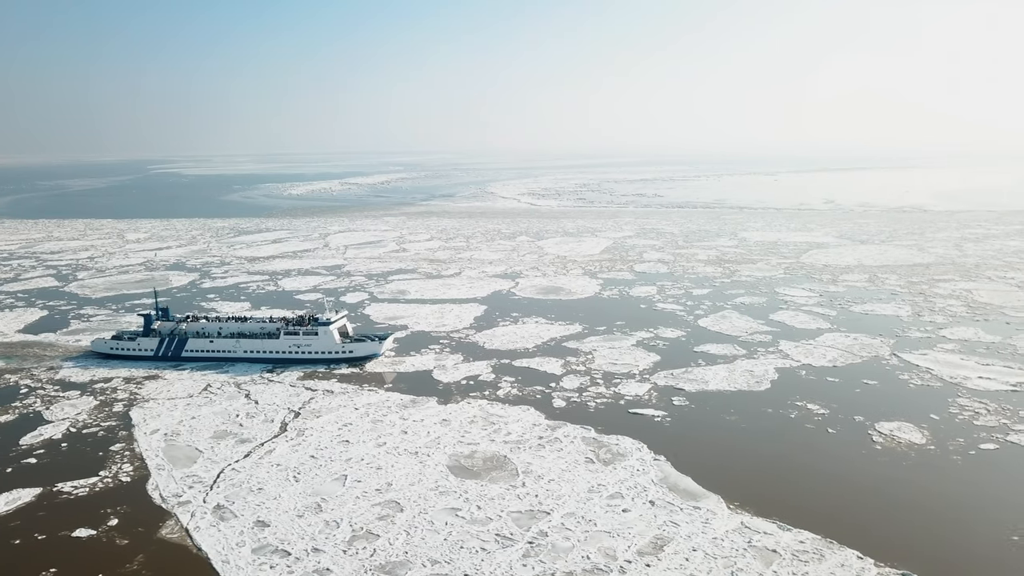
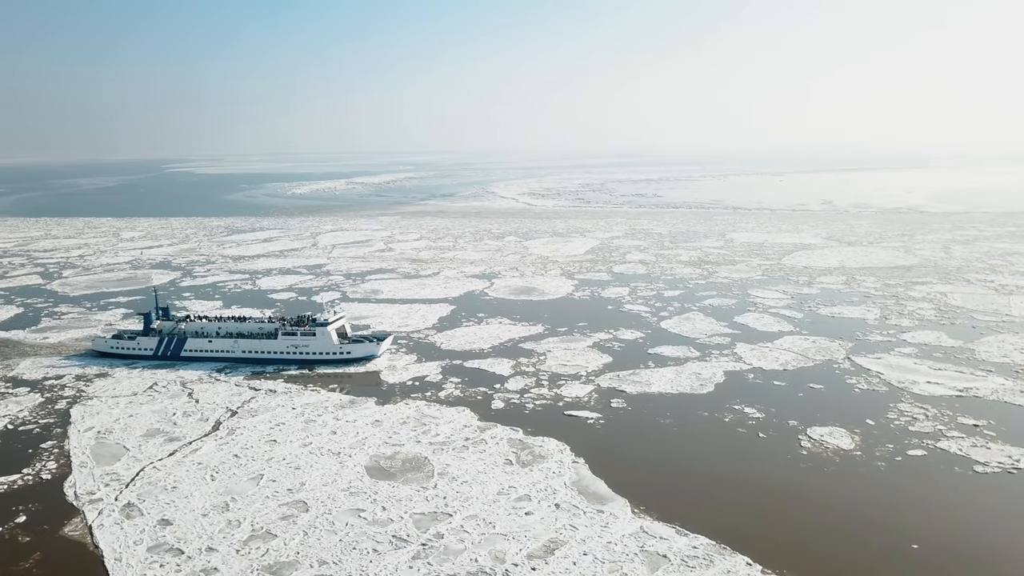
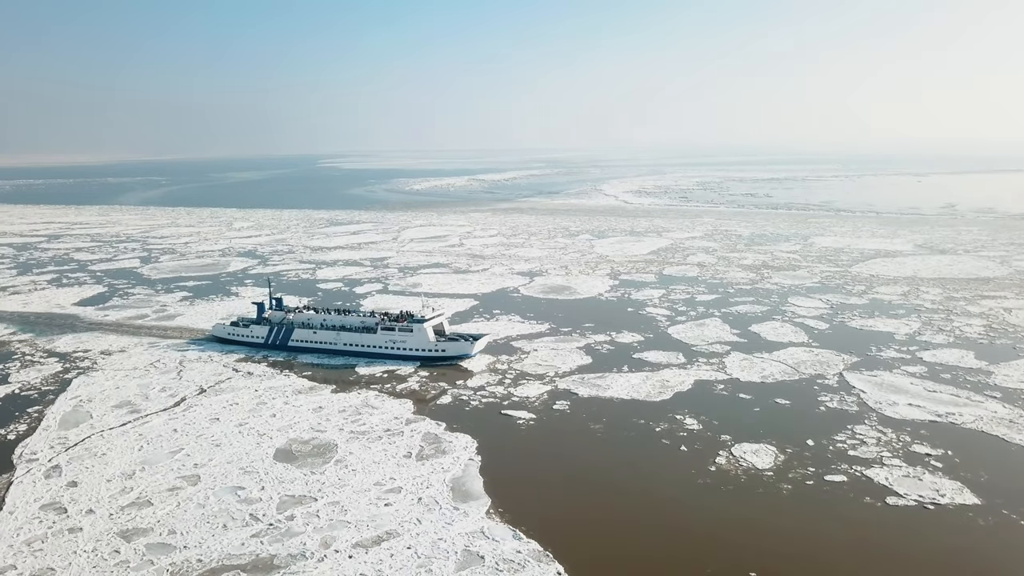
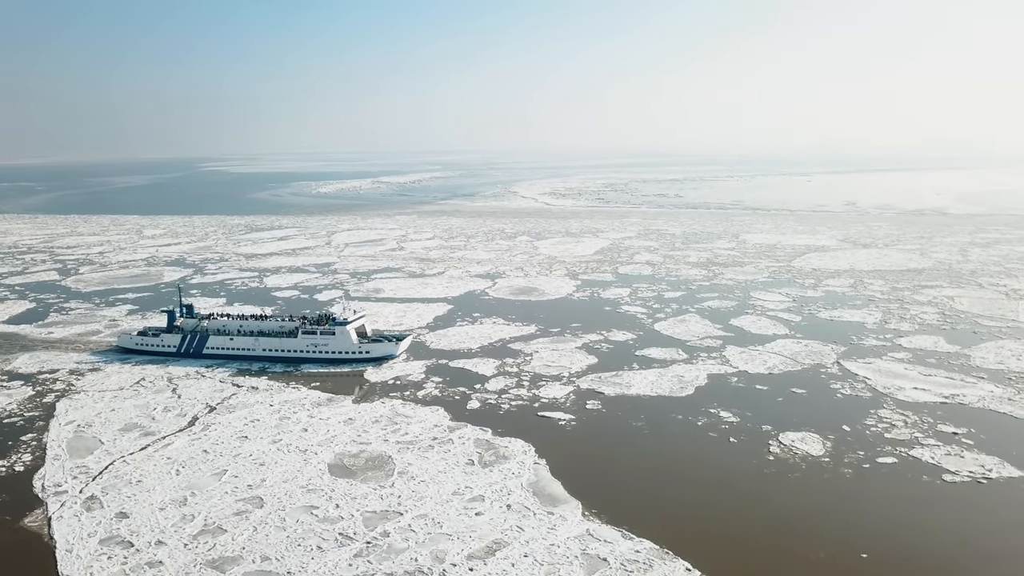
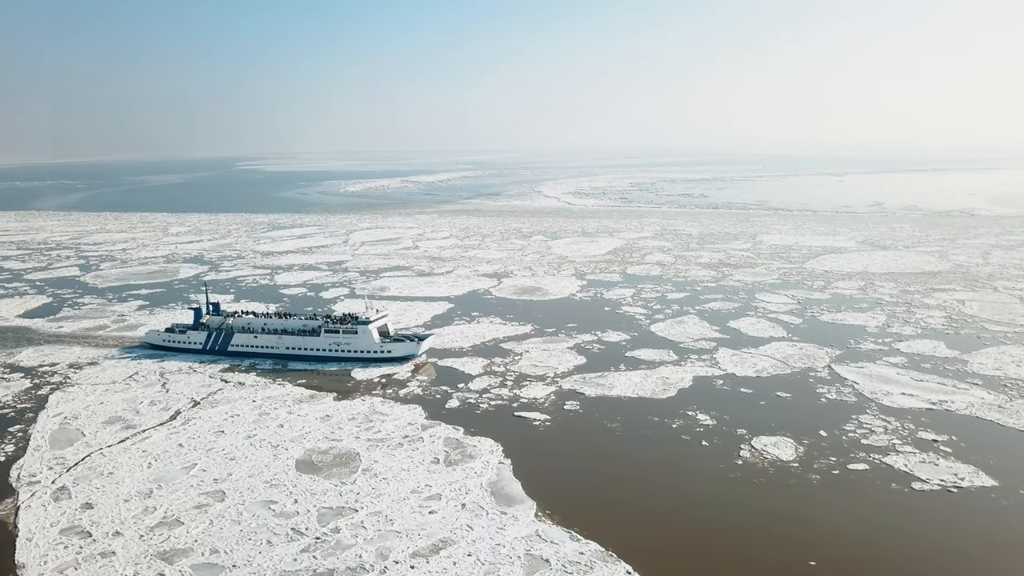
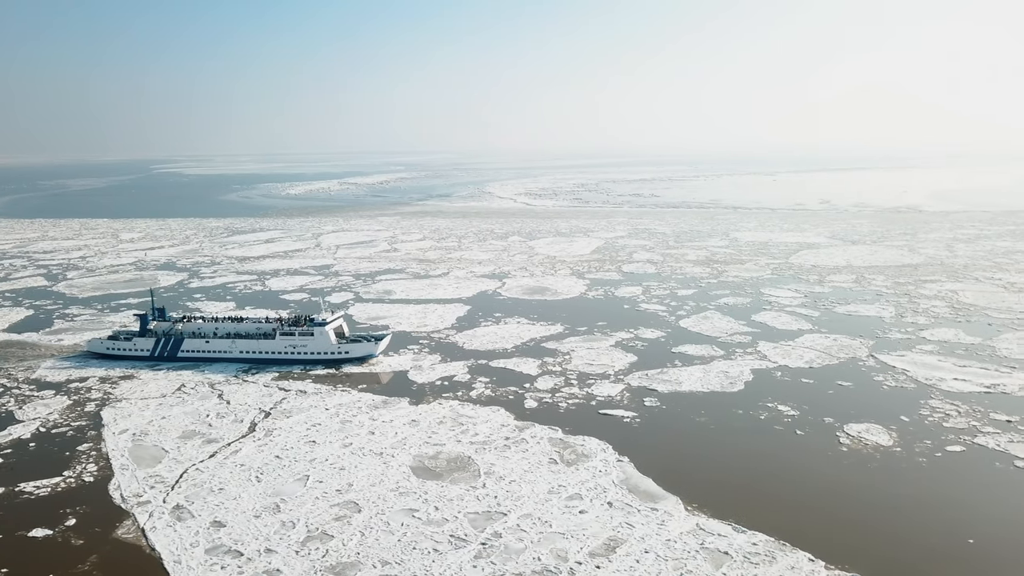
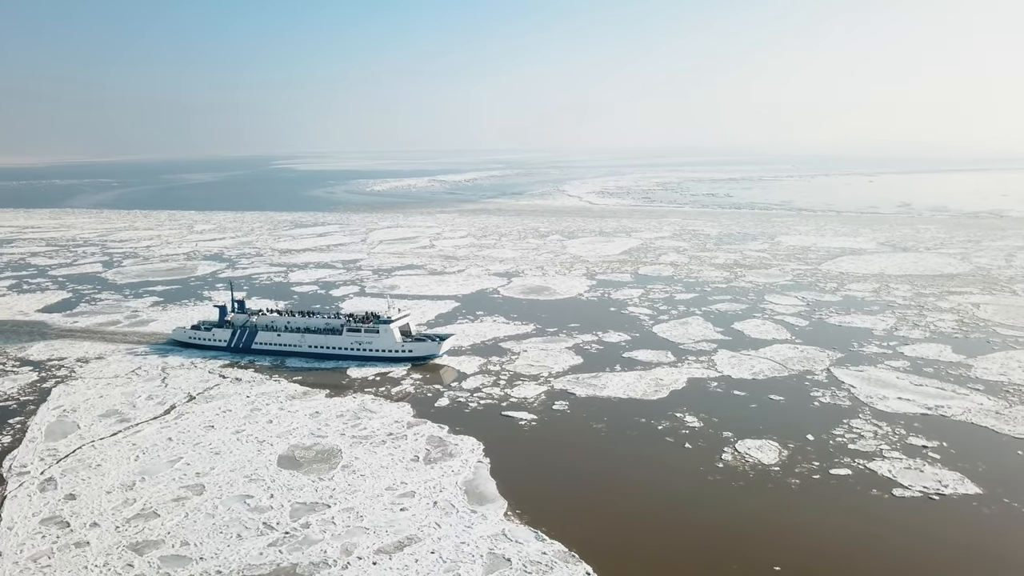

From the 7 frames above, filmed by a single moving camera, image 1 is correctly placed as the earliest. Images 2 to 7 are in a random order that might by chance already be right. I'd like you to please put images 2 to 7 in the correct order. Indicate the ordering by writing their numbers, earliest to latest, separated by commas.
6, 2, 4, 5, 7, 3
